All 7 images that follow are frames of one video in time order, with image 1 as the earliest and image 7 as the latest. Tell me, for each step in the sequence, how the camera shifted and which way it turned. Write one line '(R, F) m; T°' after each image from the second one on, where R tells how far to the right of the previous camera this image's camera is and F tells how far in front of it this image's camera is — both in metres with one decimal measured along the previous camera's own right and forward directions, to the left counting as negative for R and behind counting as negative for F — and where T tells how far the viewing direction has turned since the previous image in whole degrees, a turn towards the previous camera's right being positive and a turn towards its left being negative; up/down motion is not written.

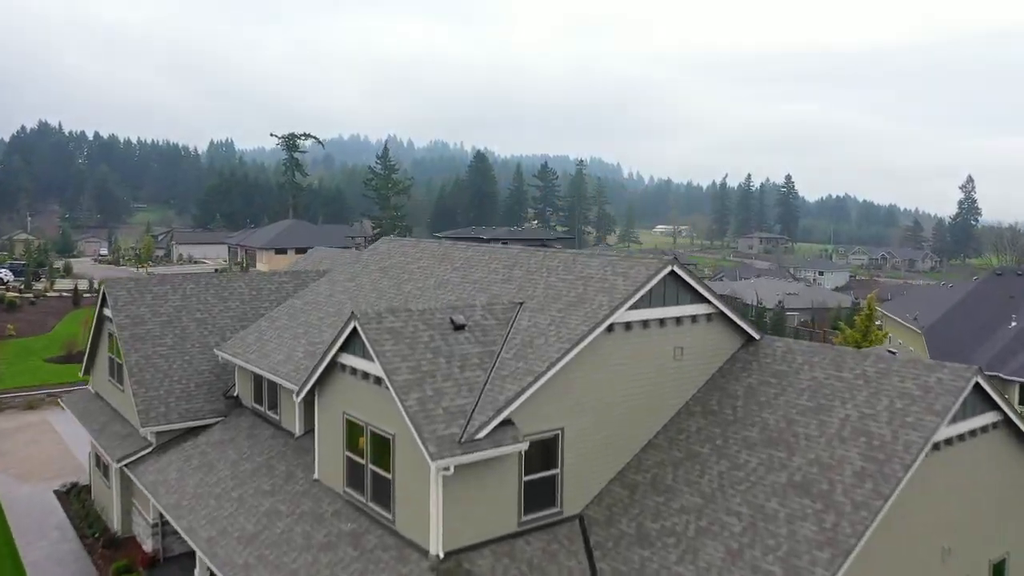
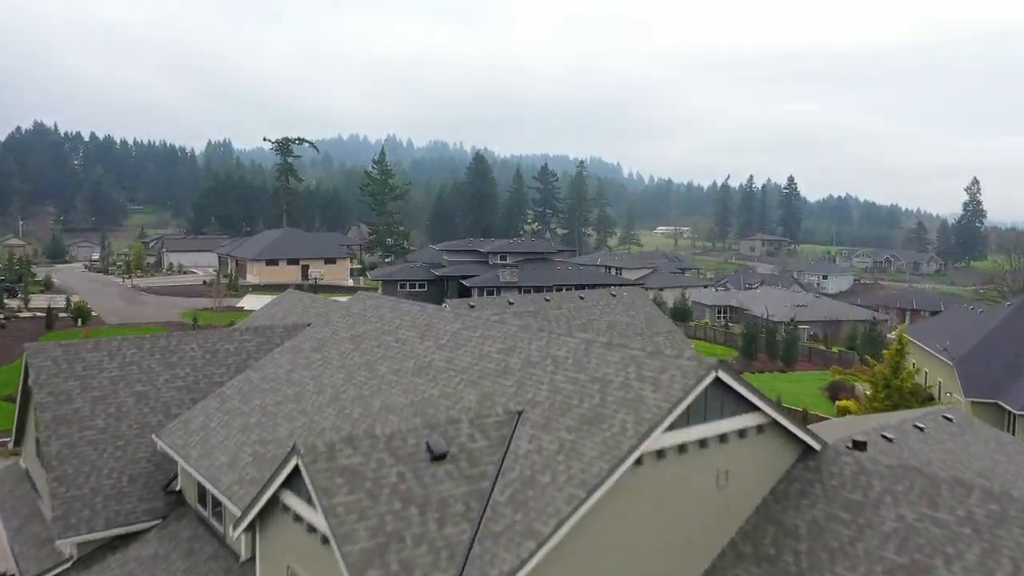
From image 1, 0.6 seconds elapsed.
(0.0, +1.1) m; 0°
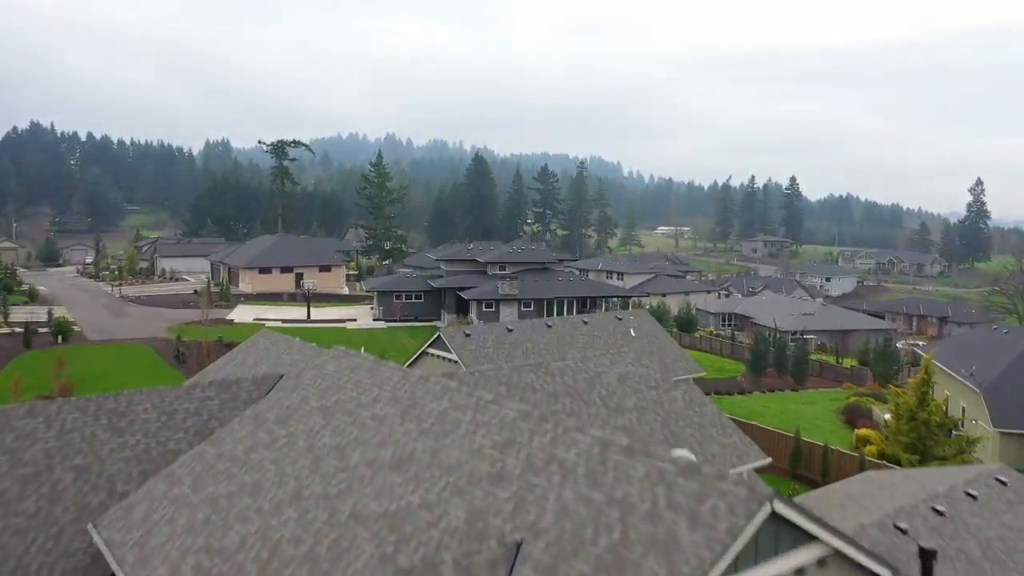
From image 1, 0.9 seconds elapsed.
(0.0, +0.8) m; 0°
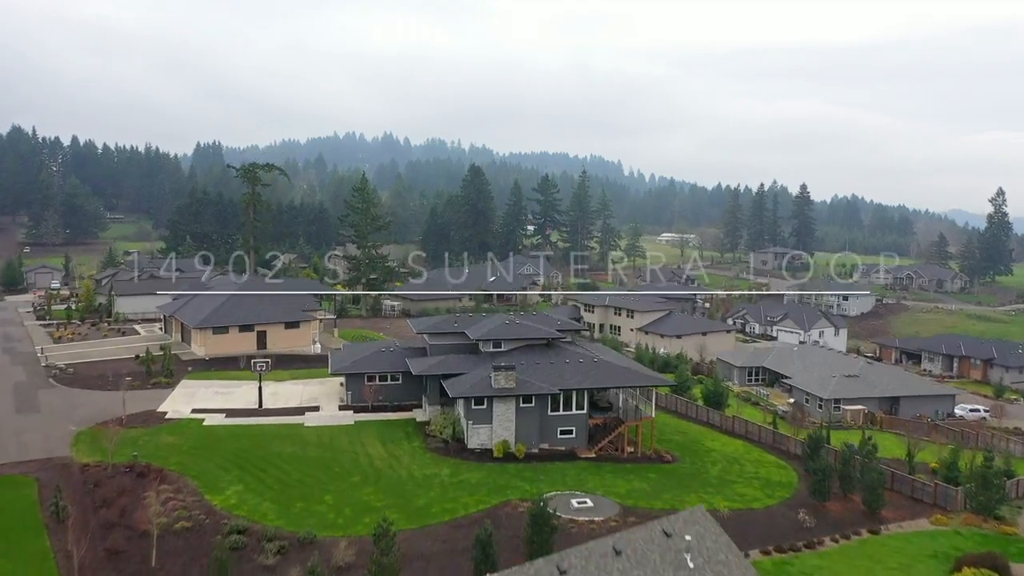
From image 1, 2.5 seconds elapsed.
(+0.1, +4.4) m; 0°
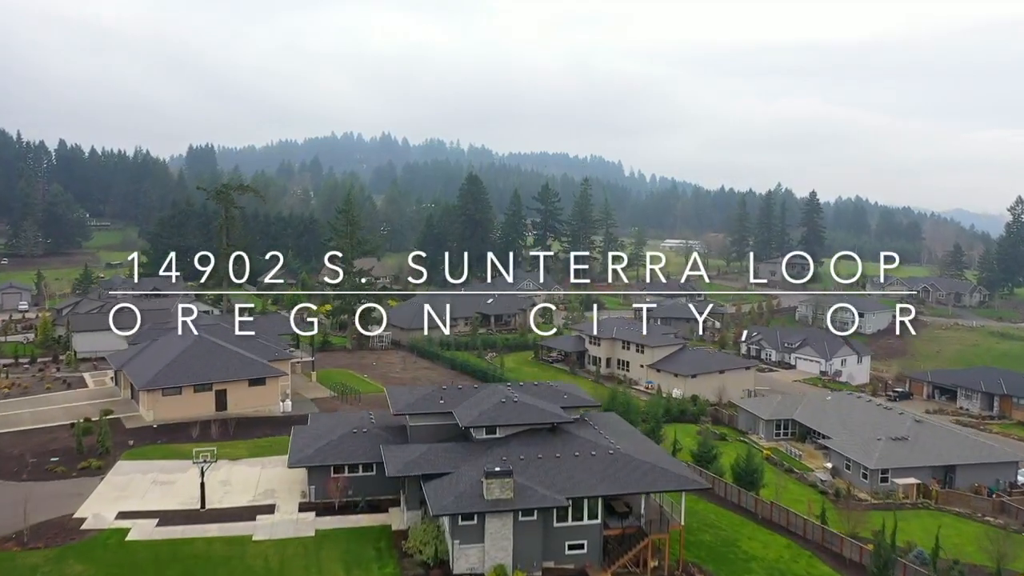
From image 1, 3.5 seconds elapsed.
(+0.1, +3.5) m; 0°
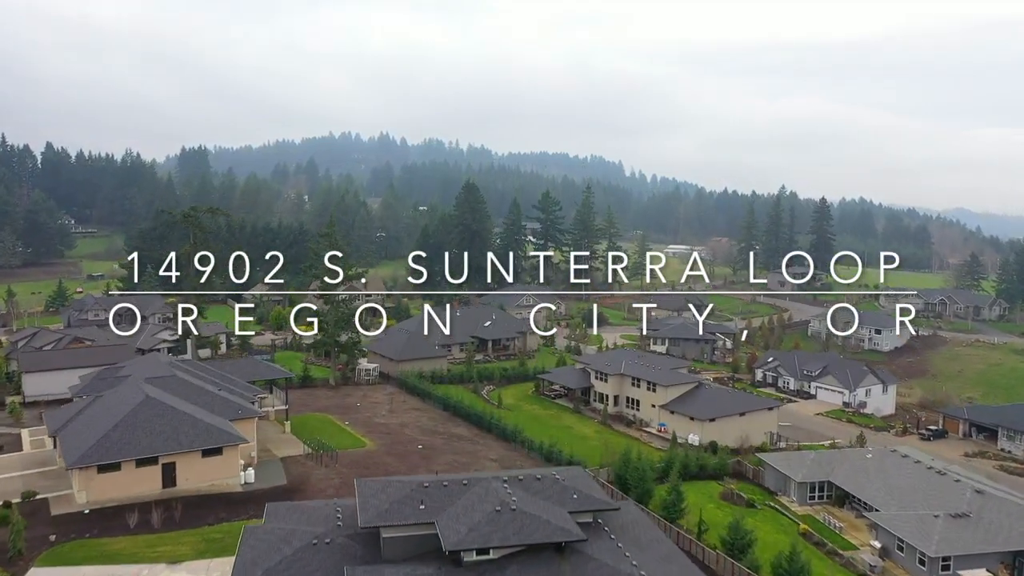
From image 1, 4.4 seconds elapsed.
(+0.1, +3.4) m; 0°
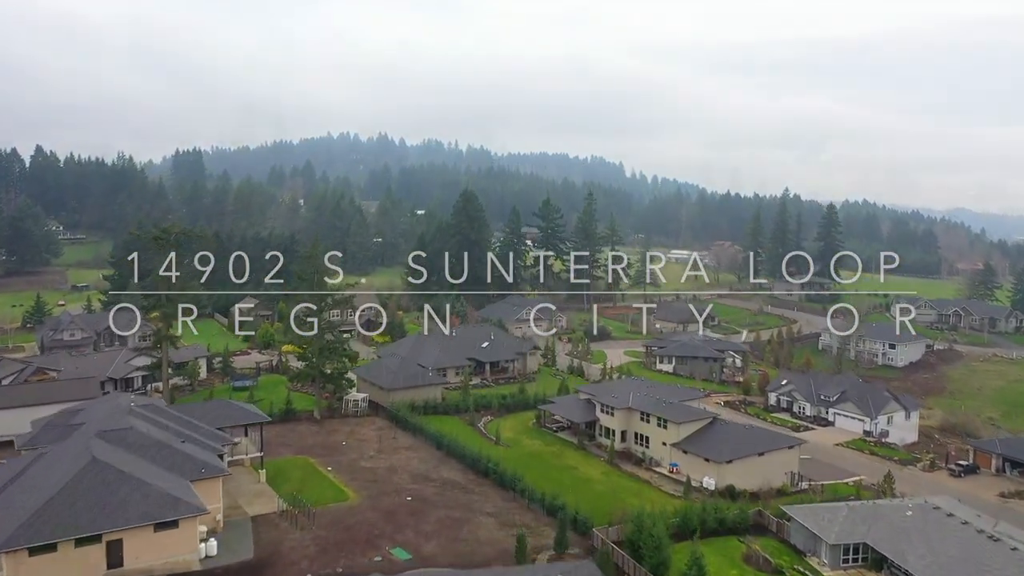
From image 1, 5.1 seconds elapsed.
(0.0, +2.6) m; 0°
